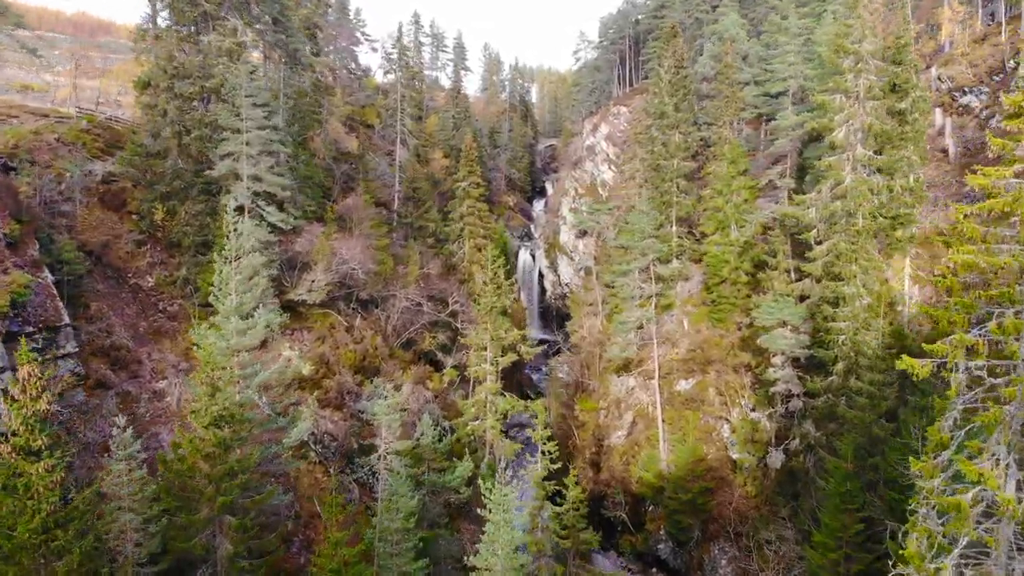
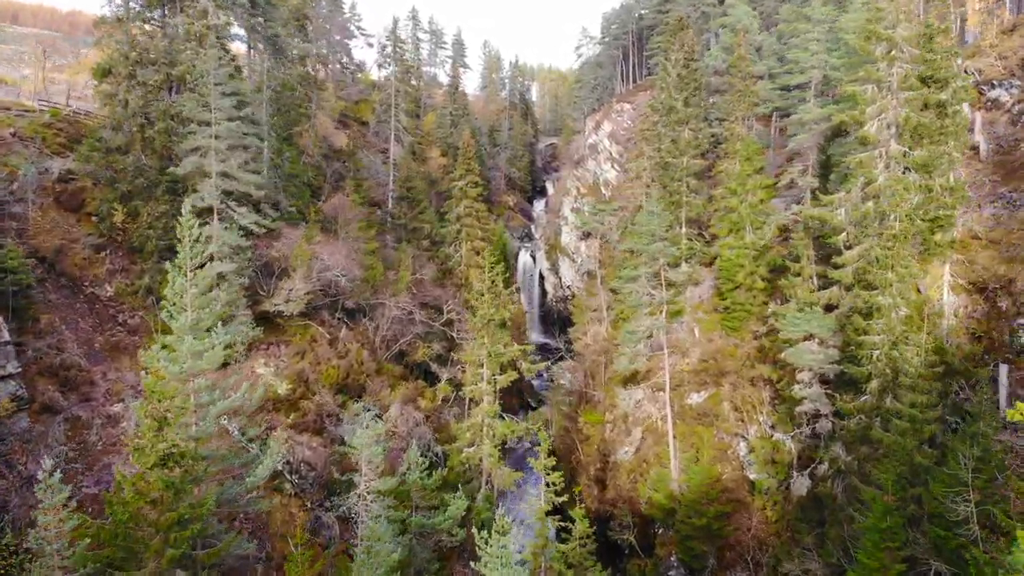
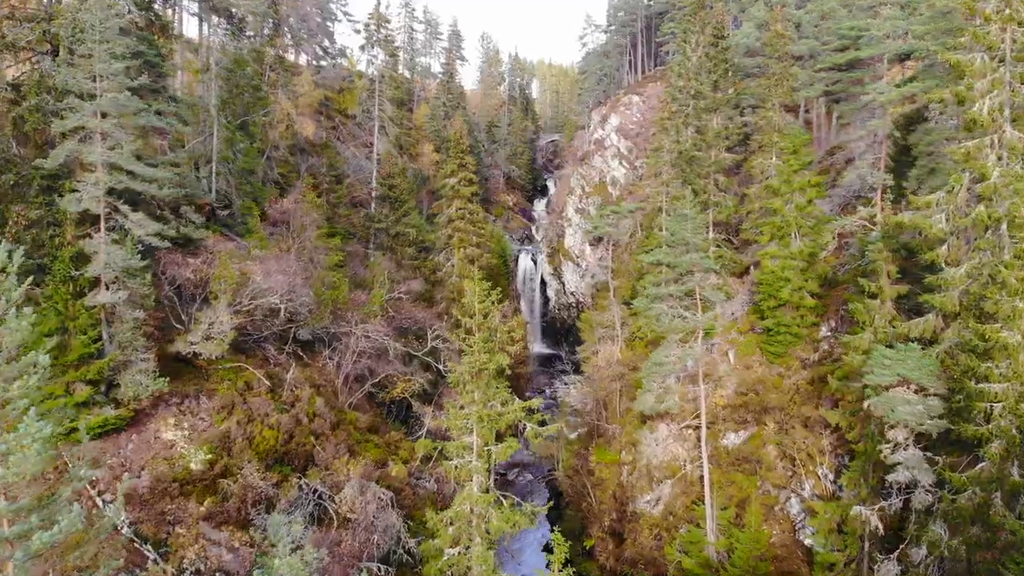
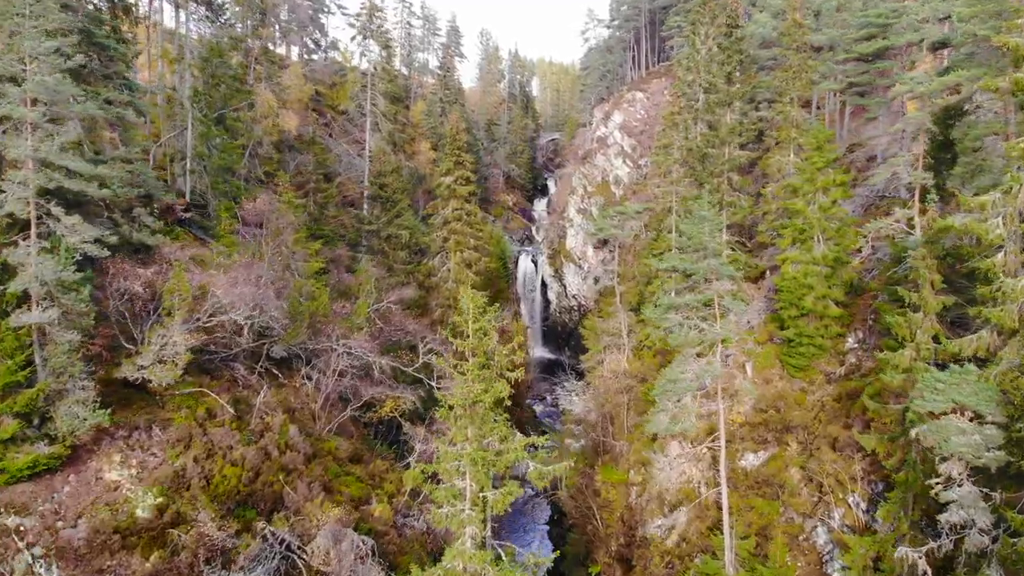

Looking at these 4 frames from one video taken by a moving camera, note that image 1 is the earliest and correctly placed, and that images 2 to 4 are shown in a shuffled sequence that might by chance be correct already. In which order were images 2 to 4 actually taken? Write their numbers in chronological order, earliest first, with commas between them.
2, 3, 4
